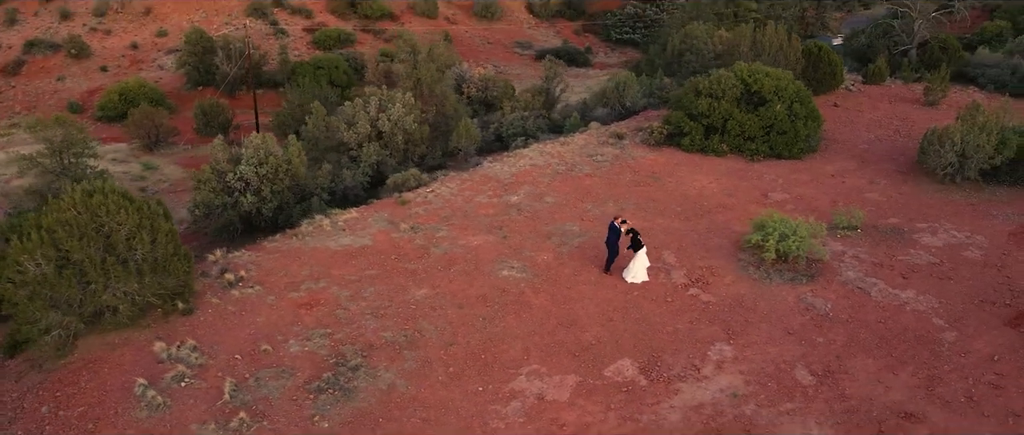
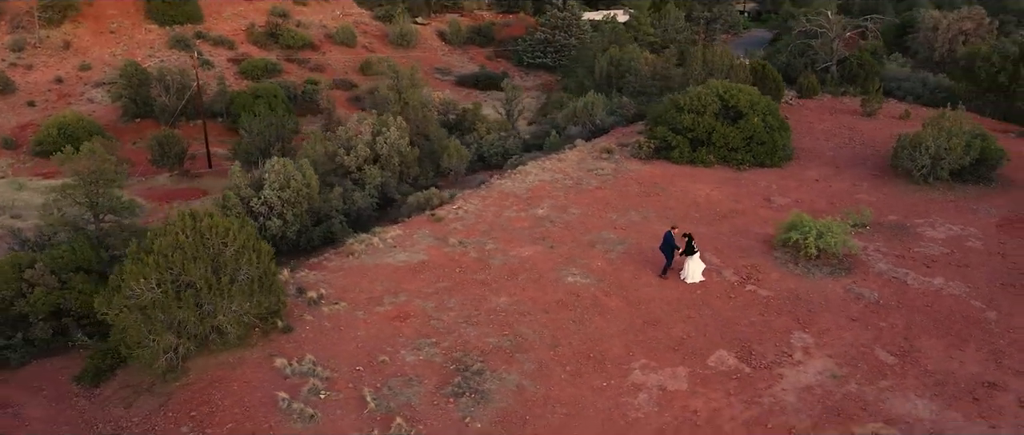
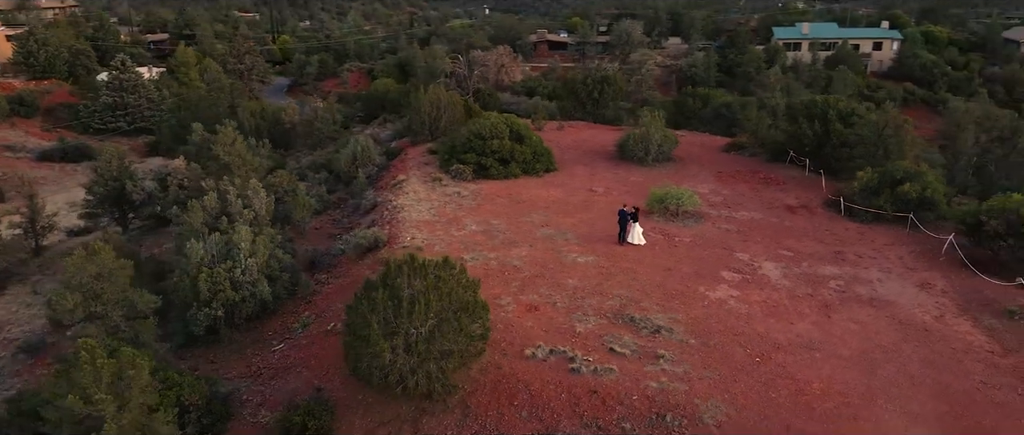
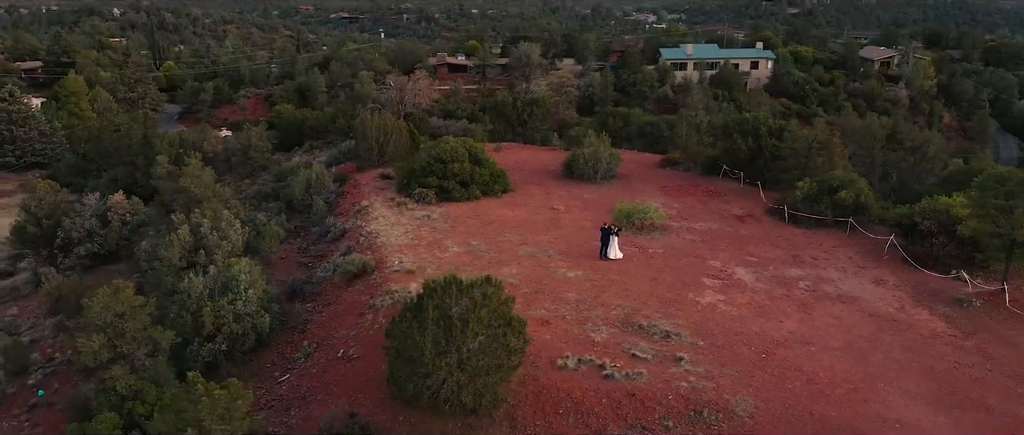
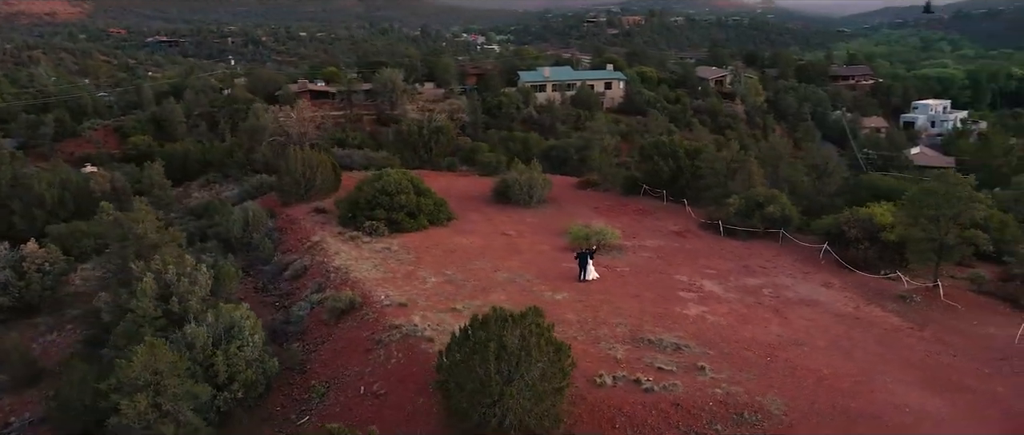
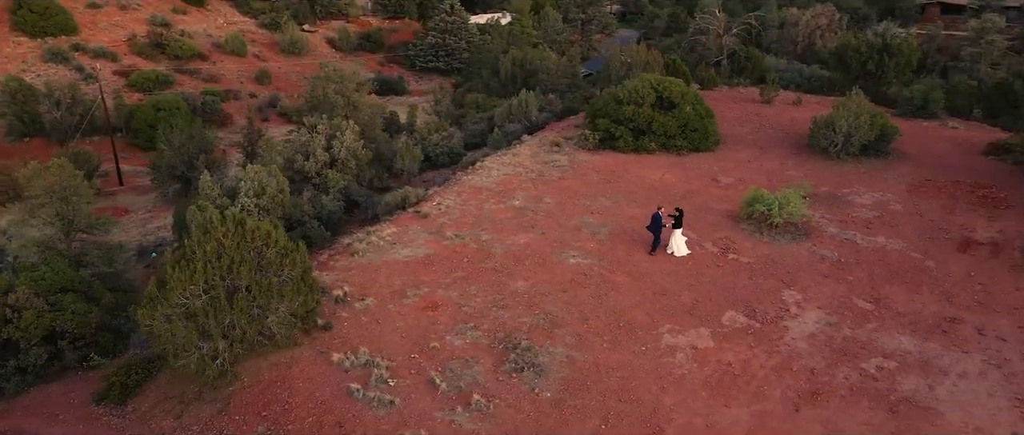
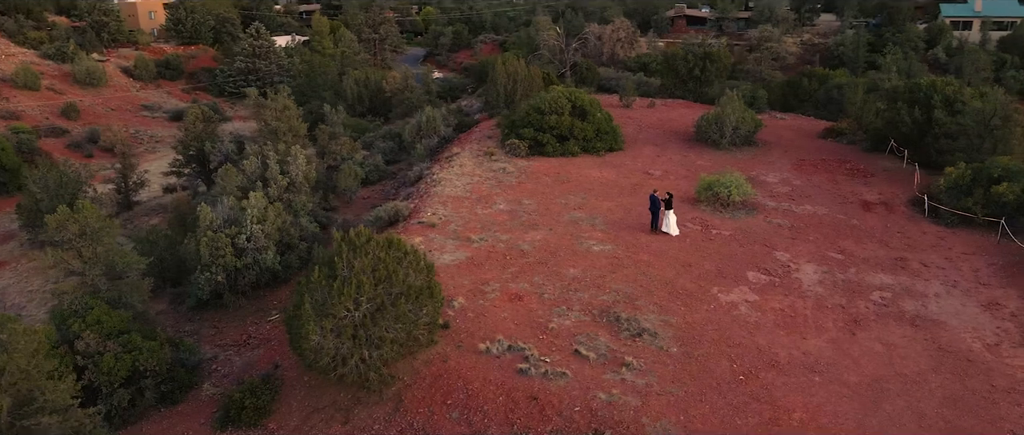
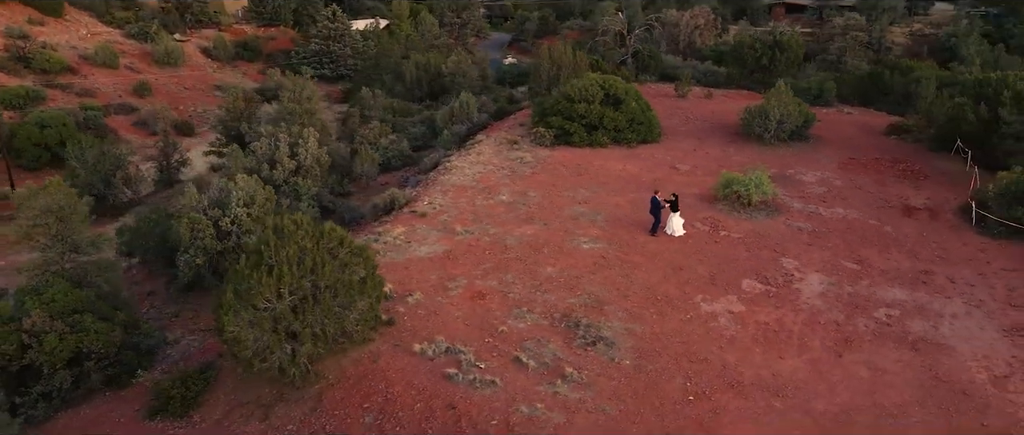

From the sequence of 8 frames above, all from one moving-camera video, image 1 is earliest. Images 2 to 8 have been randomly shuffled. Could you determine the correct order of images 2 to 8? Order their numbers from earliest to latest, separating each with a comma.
2, 6, 8, 7, 3, 4, 5
